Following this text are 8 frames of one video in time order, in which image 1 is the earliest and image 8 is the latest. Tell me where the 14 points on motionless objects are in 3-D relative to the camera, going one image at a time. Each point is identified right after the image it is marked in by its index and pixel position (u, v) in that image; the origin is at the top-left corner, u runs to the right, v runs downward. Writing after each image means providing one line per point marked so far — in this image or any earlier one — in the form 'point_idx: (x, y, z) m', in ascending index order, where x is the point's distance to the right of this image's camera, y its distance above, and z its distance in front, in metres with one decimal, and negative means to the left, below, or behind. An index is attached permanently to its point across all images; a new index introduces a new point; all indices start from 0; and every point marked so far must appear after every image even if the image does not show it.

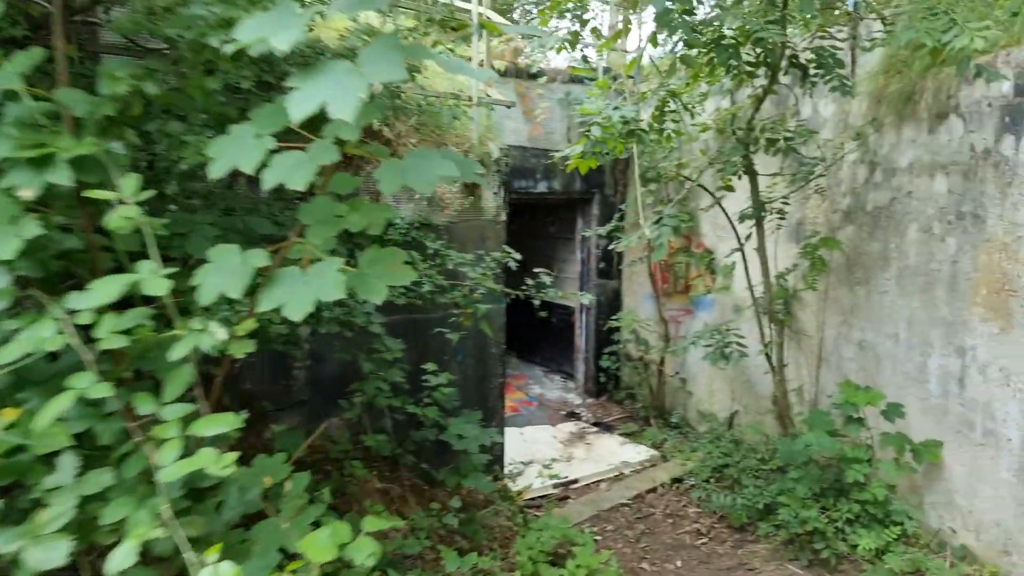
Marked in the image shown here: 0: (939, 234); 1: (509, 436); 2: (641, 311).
0: (+2.0, +0.3, +3.1) m
1: (0.0, -1.2, +5.4) m
2: (+1.2, -0.2, +6.3) m
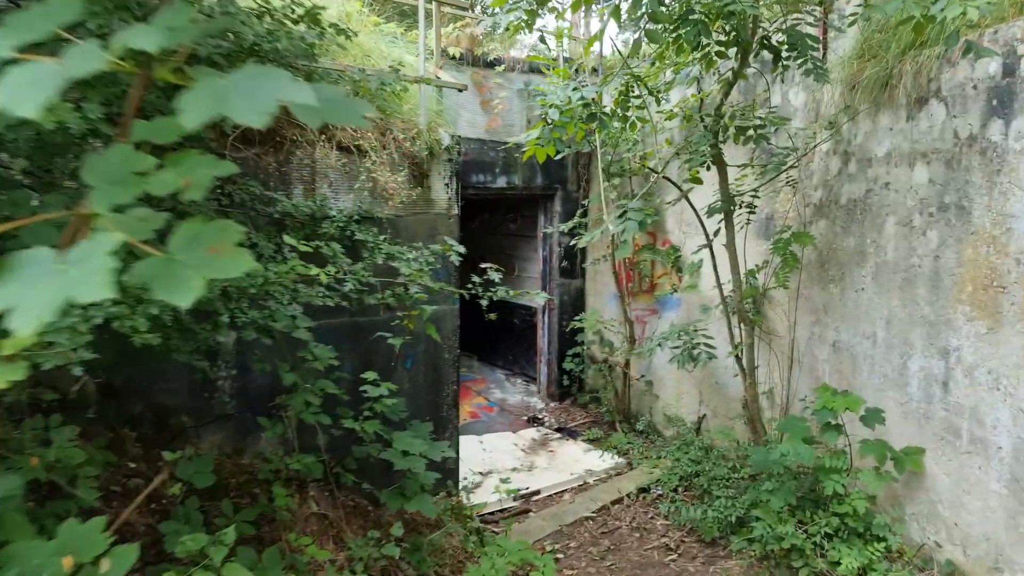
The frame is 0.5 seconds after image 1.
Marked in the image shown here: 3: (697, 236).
0: (+1.8, +0.3, +3.0) m
1: (-0.3, -1.2, +5.1) m
2: (+0.8, -0.2, +6.0) m
3: (+1.3, +0.4, +4.9) m
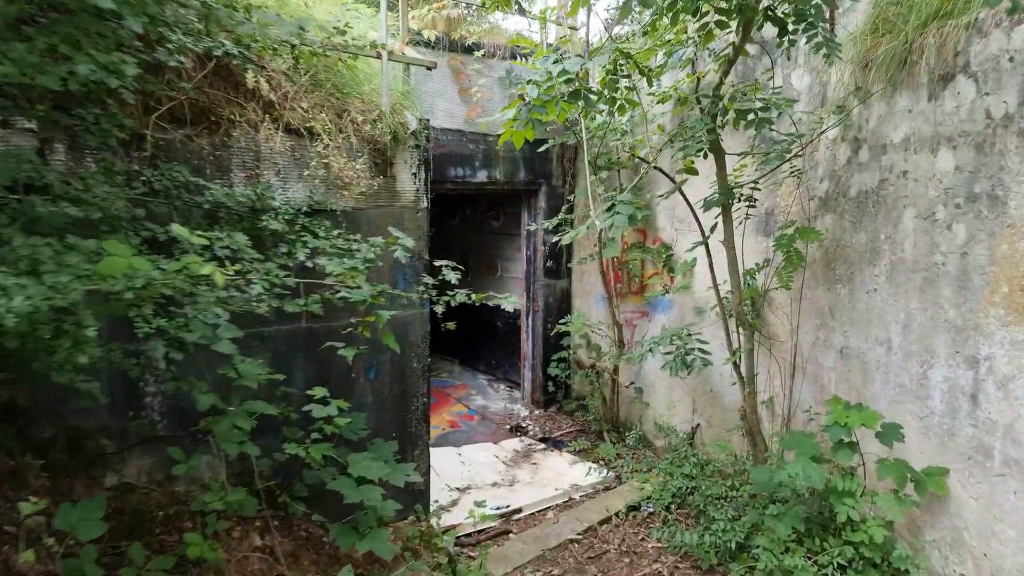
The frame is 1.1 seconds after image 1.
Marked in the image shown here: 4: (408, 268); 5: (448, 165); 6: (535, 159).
0: (+1.7, +0.3, +2.6) m
1: (-0.5, -1.2, +4.7) m
2: (+0.7, -0.2, +5.7) m
3: (+1.2, +0.4, +4.5) m
4: (-0.5, +0.1, +3.0) m
5: (-0.5, +0.9, +5.2) m
6: (+0.2, +1.1, +5.7) m
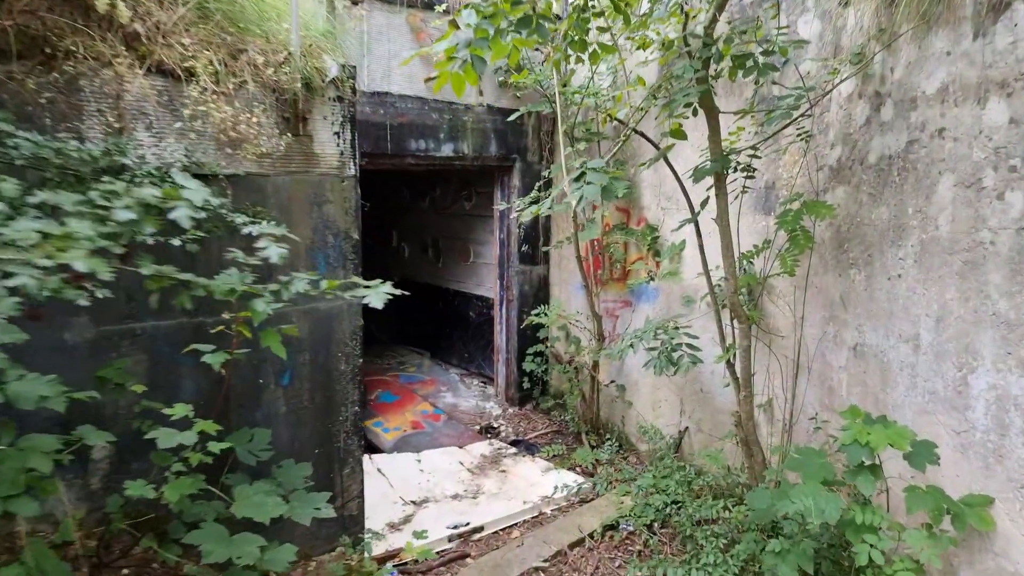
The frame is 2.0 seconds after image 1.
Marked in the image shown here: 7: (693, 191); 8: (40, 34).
0: (+1.5, +0.3, +2.1) m
1: (-0.7, -1.1, +4.2) m
2: (+0.5, -0.1, +5.1) m
3: (+1.0, +0.5, +4.0) m
4: (-0.7, +0.1, +2.5) m
5: (-0.7, +1.0, +4.6) m
6: (0.0, +1.2, +5.2) m
7: (+1.0, +0.5, +3.7) m
8: (-1.3, +0.7, +1.8) m
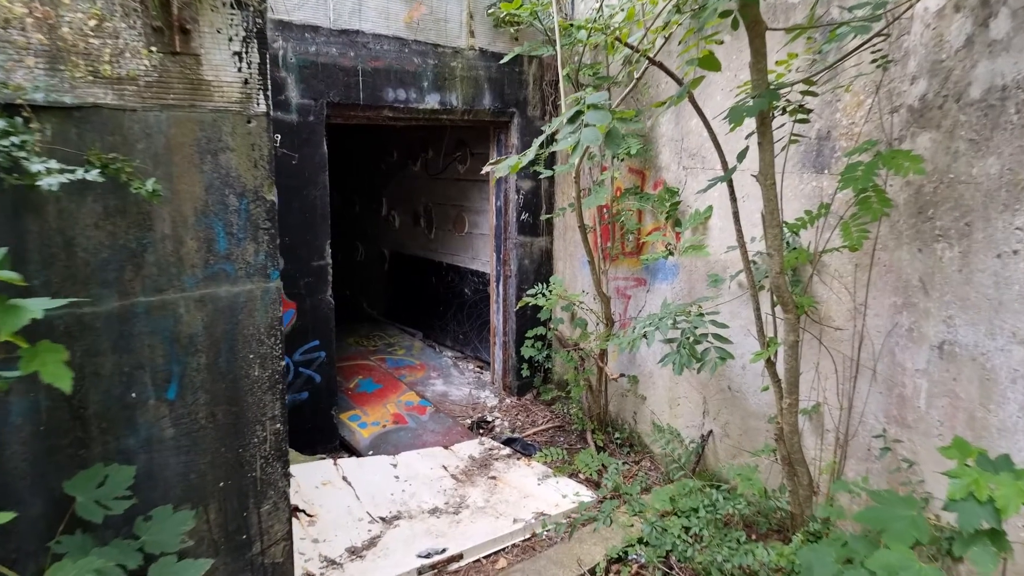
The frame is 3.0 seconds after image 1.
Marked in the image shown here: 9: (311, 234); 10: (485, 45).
0: (+1.4, +0.3, +1.4) m
1: (-0.7, -1.0, +3.6) m
2: (+0.4, +0.1, +4.5) m
3: (+0.9, +0.6, +3.3) m
4: (-0.8, +0.2, +1.8) m
5: (-0.8, +1.2, +3.9) m
6: (-0.1, +1.4, +4.4) m
7: (+0.9, +0.6, +3.0) m
8: (-1.4, +0.7, +1.1) m
9: (-1.1, +0.3, +3.8) m
10: (-0.2, +1.6, +4.3) m
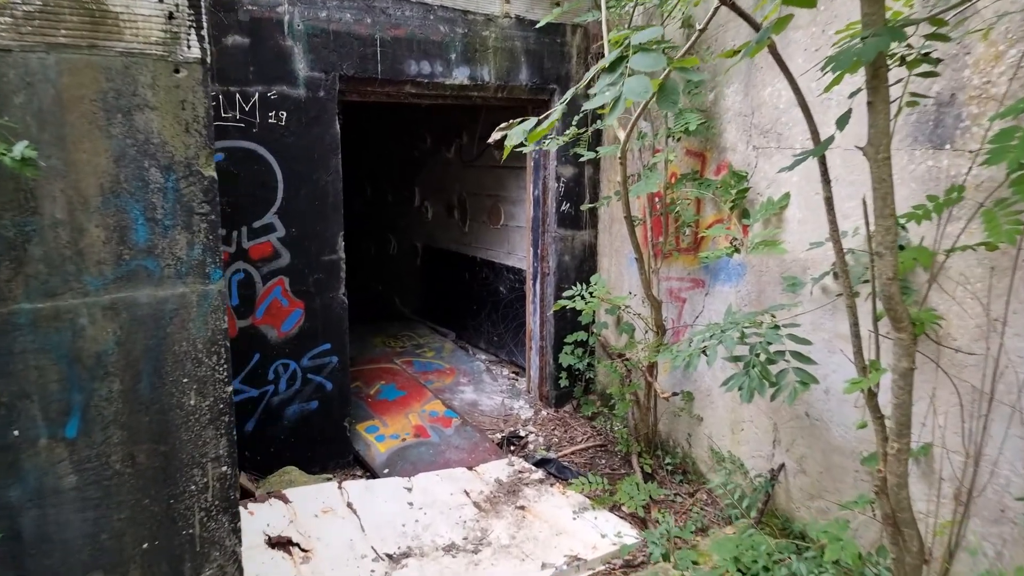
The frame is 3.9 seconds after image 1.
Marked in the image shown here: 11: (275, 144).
0: (+1.4, +0.3, +0.8) m
1: (-0.6, -1.0, +3.1) m
2: (+0.6, +0.1, +3.9) m
3: (+1.1, +0.6, +2.7) m
4: (-0.7, +0.2, +1.4) m
5: (-0.6, +1.2, +3.5) m
6: (+0.2, +1.4, +3.9) m
7: (+1.1, +0.6, +2.4) m
8: (-1.4, +0.7, +0.7) m
9: (-0.9, +0.3, +3.3) m
10: (+0.1, +1.6, +3.8) m
11: (-1.1, +0.7, +3.1) m
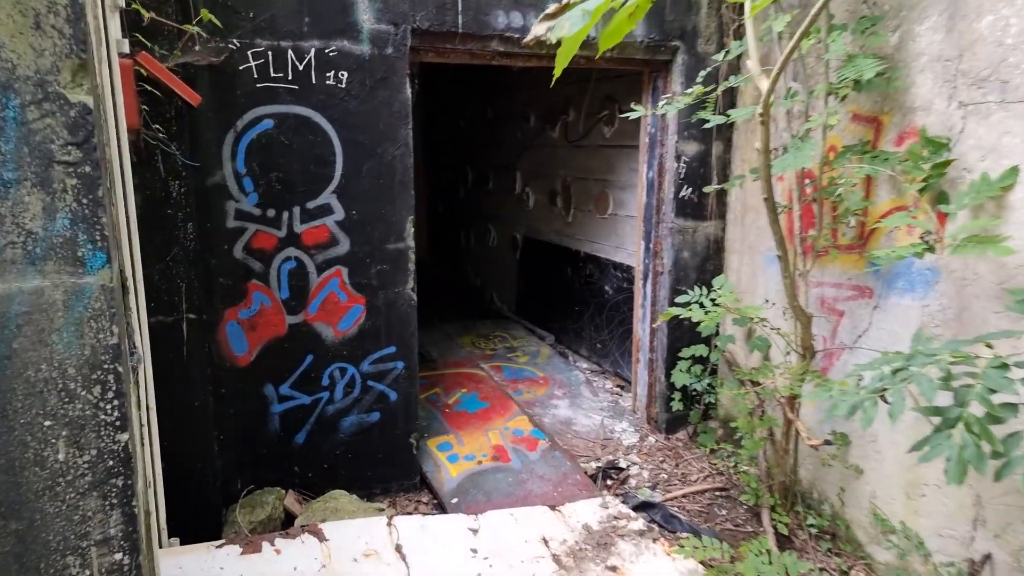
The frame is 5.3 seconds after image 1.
0: (+1.3, +0.2, -0.1) m
1: (-0.3, -0.9, +2.6) m
2: (+1.1, 0.0, +3.1) m
3: (+1.4, +0.5, +1.8) m
4: (-0.7, +0.2, +0.9) m
5: (-0.1, +1.2, +2.9) m
6: (+0.7, +1.4, +3.2) m
7: (+1.3, +0.6, +1.5) m
8: (-1.4, +0.7, +0.3) m
9: (-0.5, +0.3, +2.8) m
10: (+0.6, +1.6, +3.1) m
11: (-0.7, +0.7, +2.7) m
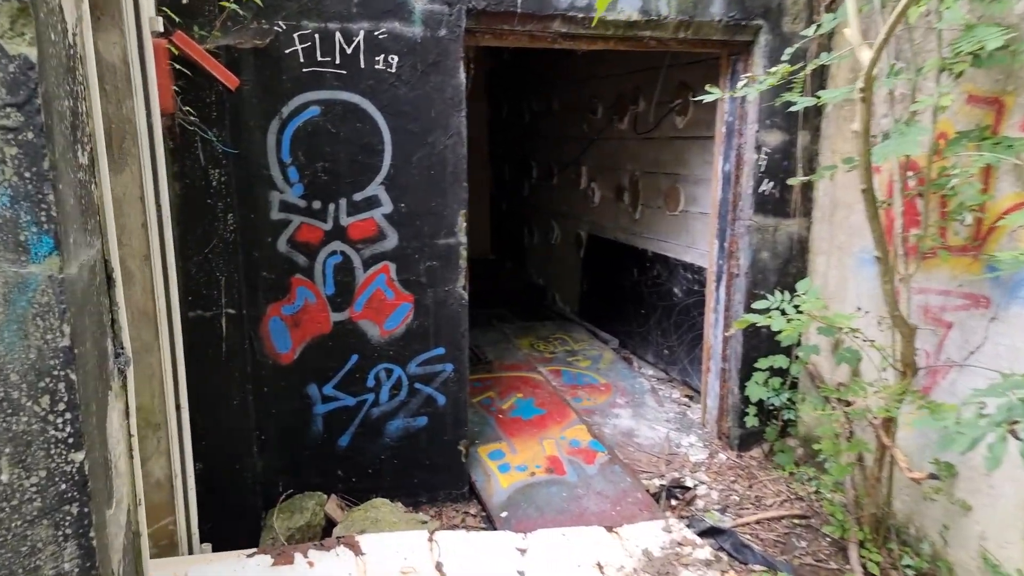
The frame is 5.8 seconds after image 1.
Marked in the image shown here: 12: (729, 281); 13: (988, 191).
0: (+1.2, +0.2, -0.5) m
1: (-0.1, -0.9, +2.4) m
2: (+1.4, 0.0, +2.8) m
3: (+1.5, +0.5, +1.5) m
4: (-0.6, +0.2, +0.7) m
5: (+0.2, +1.2, +2.7) m
6: (+1.0, +1.3, +2.9) m
7: (+1.4, +0.5, +1.2) m
8: (-1.4, +0.8, +0.3) m
9: (-0.3, +0.3, +2.7) m
10: (+0.9, +1.5, +2.8) m
11: (-0.5, +0.7, +2.5) m
12: (+1.0, 0.0, +3.2) m
13: (+1.4, +0.3, +2.0) m
